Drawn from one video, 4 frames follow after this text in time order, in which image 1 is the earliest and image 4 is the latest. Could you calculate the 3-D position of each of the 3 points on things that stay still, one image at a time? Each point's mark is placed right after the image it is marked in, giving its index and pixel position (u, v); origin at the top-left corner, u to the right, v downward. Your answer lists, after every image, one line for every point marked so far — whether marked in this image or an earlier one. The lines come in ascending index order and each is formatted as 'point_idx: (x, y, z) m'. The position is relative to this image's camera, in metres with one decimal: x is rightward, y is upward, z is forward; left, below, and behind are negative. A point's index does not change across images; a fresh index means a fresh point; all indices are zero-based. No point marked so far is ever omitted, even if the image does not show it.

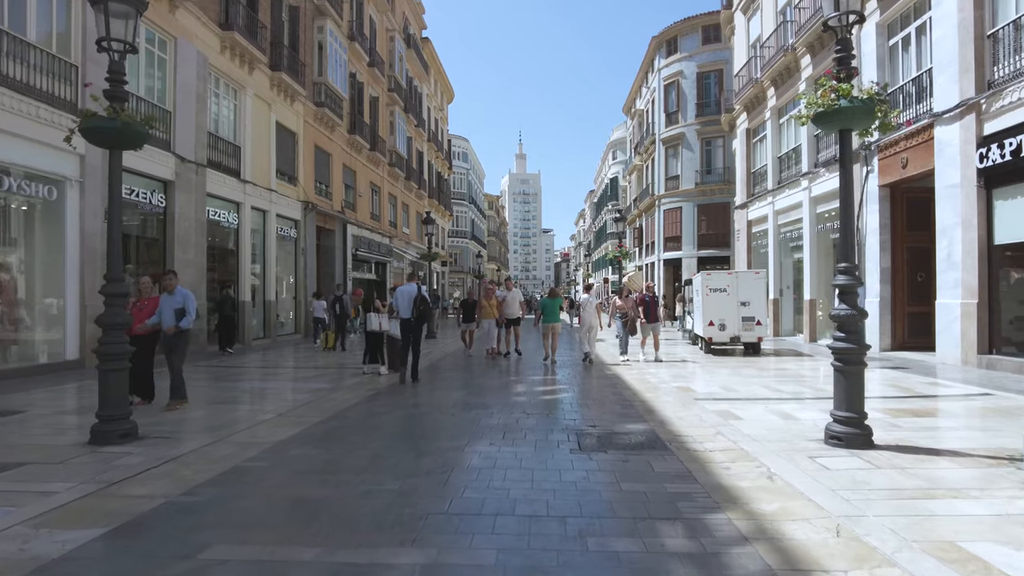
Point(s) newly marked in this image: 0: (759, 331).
0: (+5.6, -1.0, +15.2) m
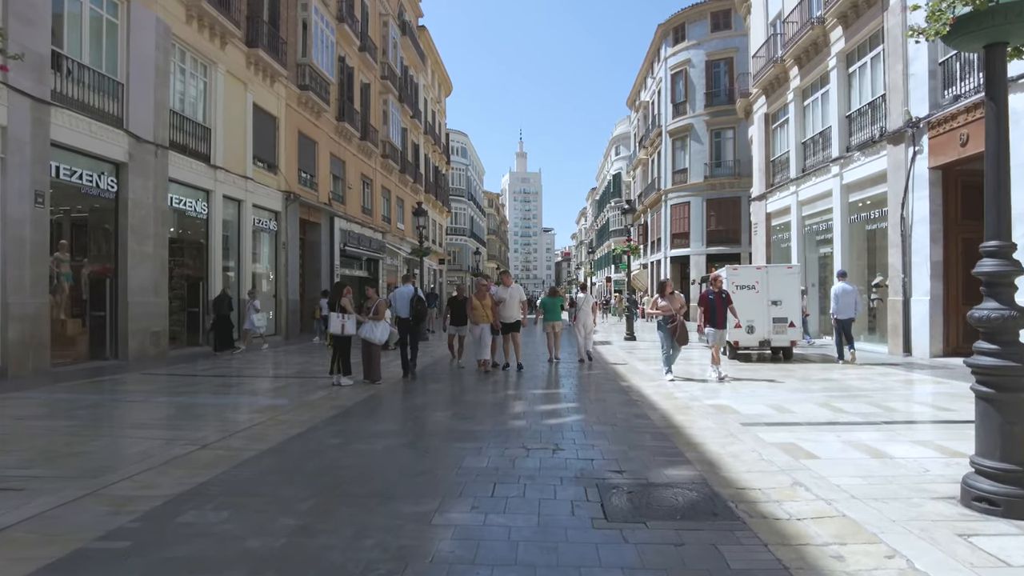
0: (+5.6, -0.9, +13.3) m
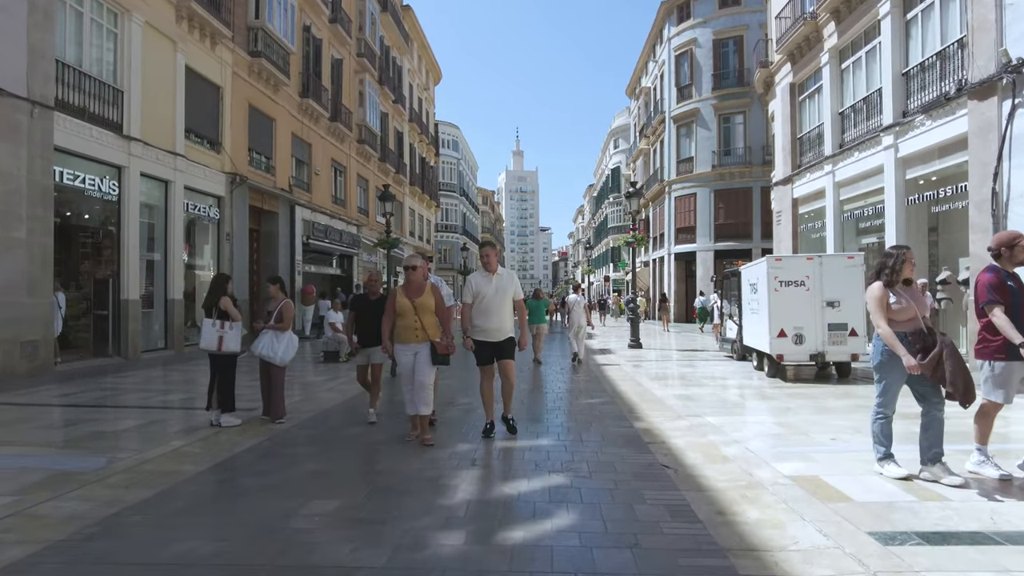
0: (+5.2, -0.9, +10.2) m
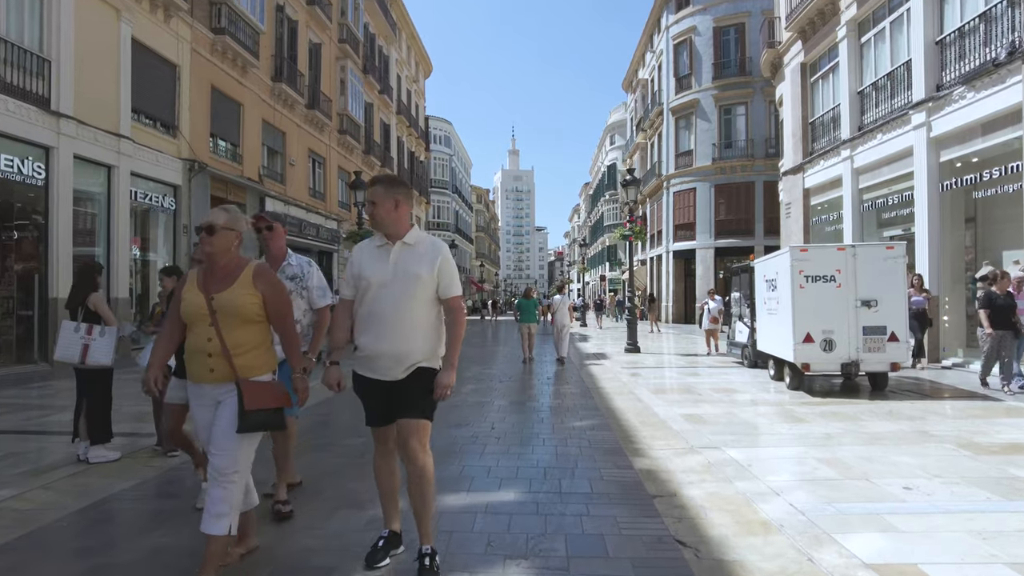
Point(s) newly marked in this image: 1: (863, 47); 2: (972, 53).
0: (+4.9, -0.8, +8.5) m
1: (+7.8, +5.3, +14.8) m
2: (+7.6, +3.9, +11.0) m
